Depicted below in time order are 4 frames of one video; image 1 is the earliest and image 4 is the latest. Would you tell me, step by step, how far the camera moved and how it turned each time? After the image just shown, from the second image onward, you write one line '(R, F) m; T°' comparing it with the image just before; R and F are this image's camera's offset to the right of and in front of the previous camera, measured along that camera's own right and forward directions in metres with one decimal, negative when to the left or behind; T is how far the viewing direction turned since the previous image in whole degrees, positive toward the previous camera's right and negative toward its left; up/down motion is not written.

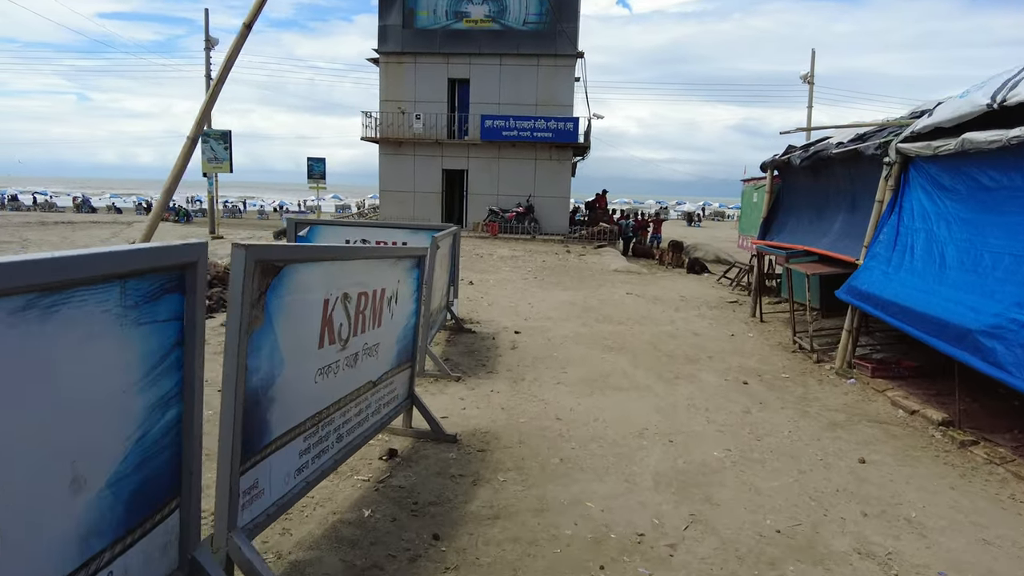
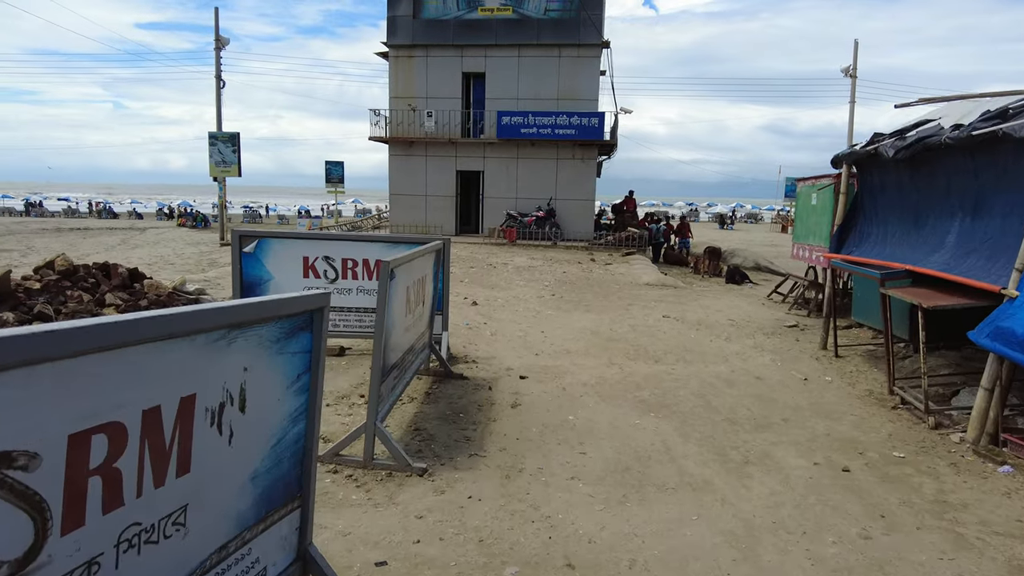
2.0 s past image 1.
(+0.2, +2.2) m; -2°
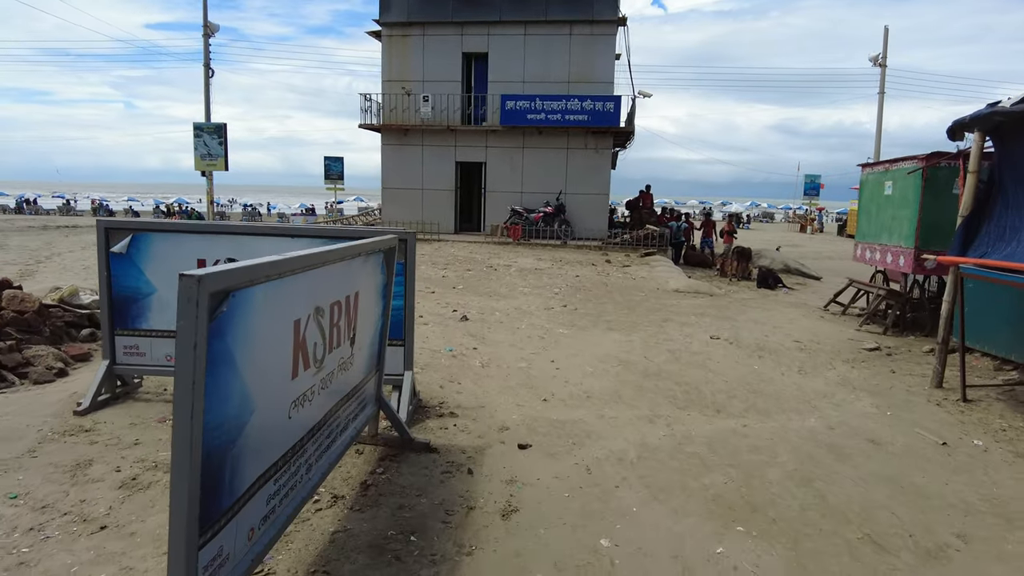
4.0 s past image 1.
(+0.1, +2.5) m; -1°
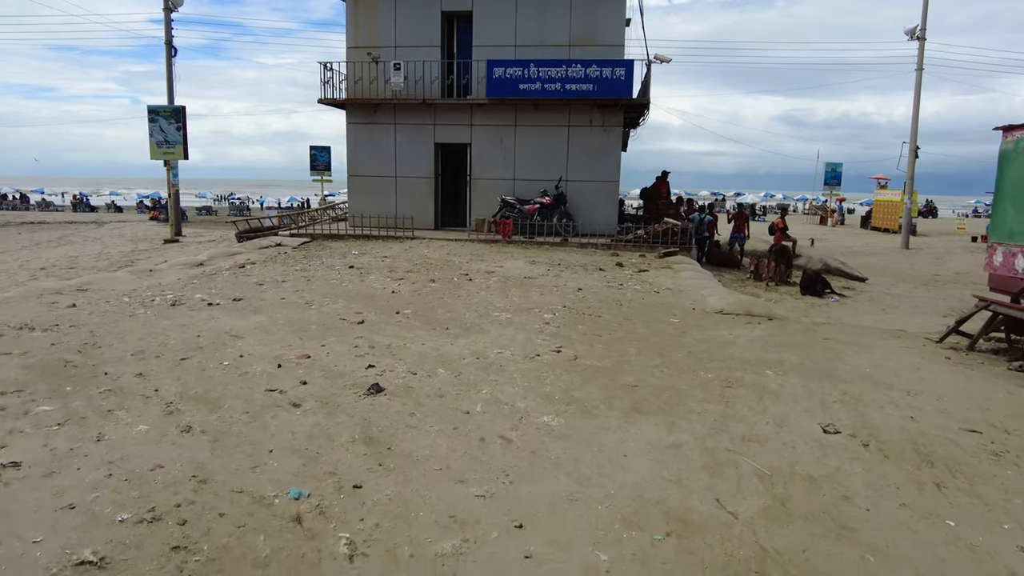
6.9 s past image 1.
(+0.4, +3.9) m; 0°
